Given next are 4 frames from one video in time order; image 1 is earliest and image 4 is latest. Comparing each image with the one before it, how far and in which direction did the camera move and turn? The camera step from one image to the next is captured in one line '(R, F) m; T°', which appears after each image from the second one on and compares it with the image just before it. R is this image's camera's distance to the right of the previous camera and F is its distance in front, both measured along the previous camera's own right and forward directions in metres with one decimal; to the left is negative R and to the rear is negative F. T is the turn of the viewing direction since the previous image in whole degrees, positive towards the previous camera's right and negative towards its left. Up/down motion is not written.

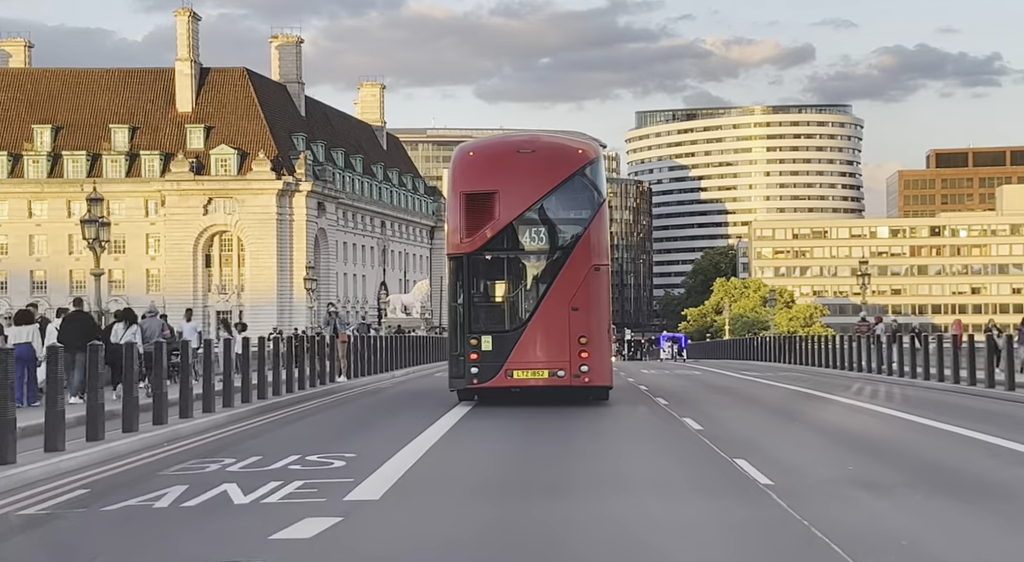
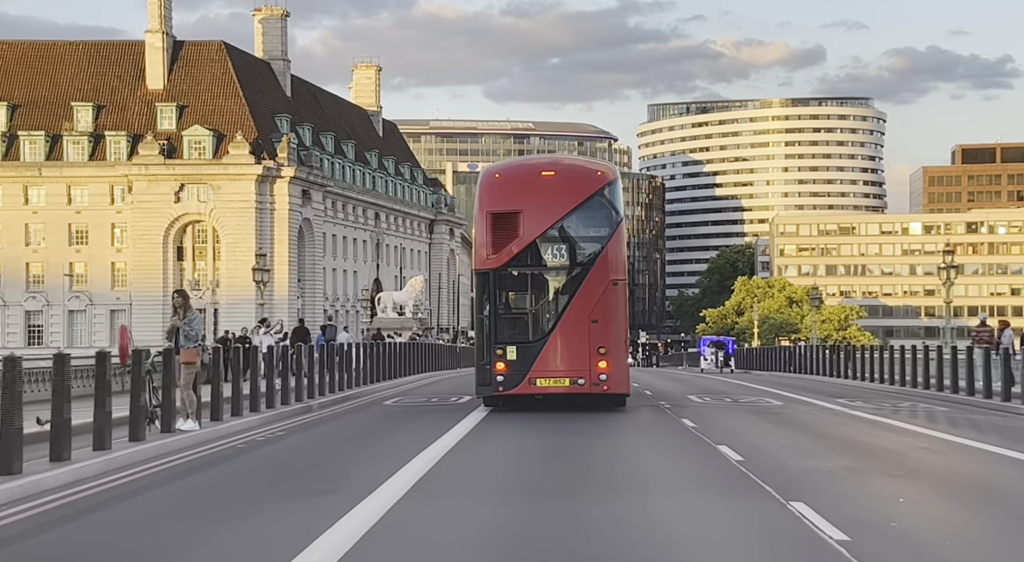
(+0.3, +7.6) m; 0°
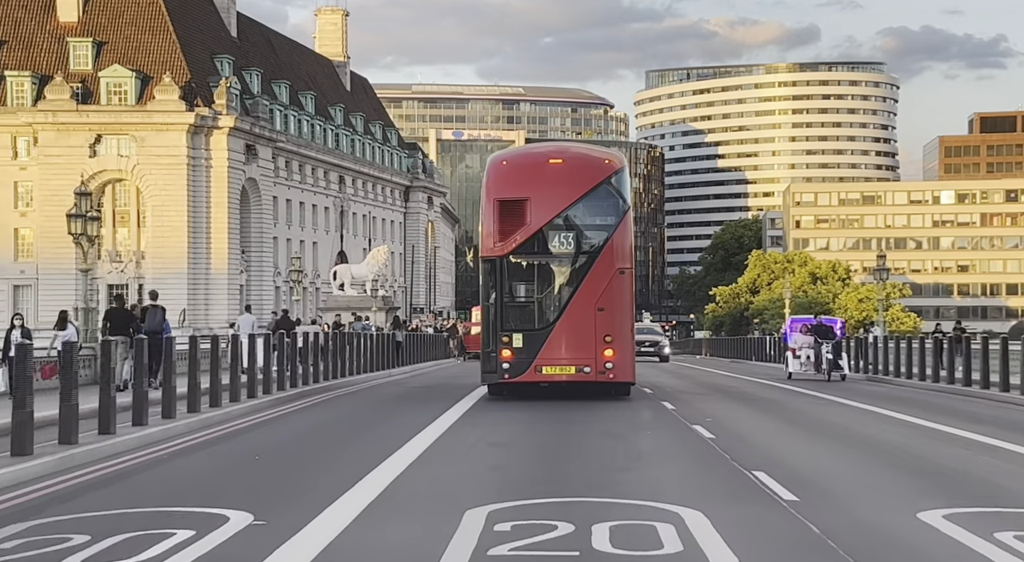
(+0.6, +11.3) m; 0°
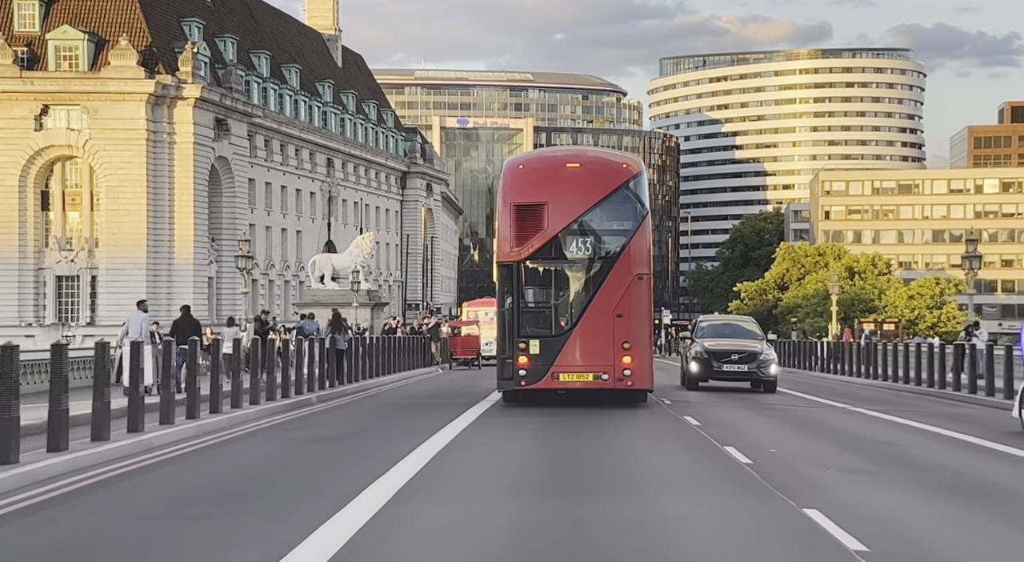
(+0.3, +7.3) m; 0°
